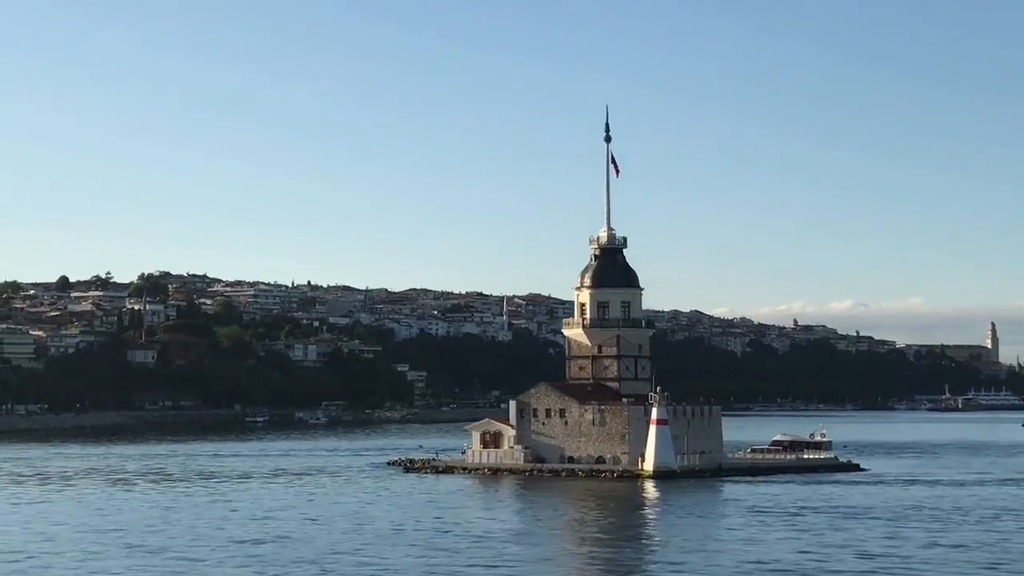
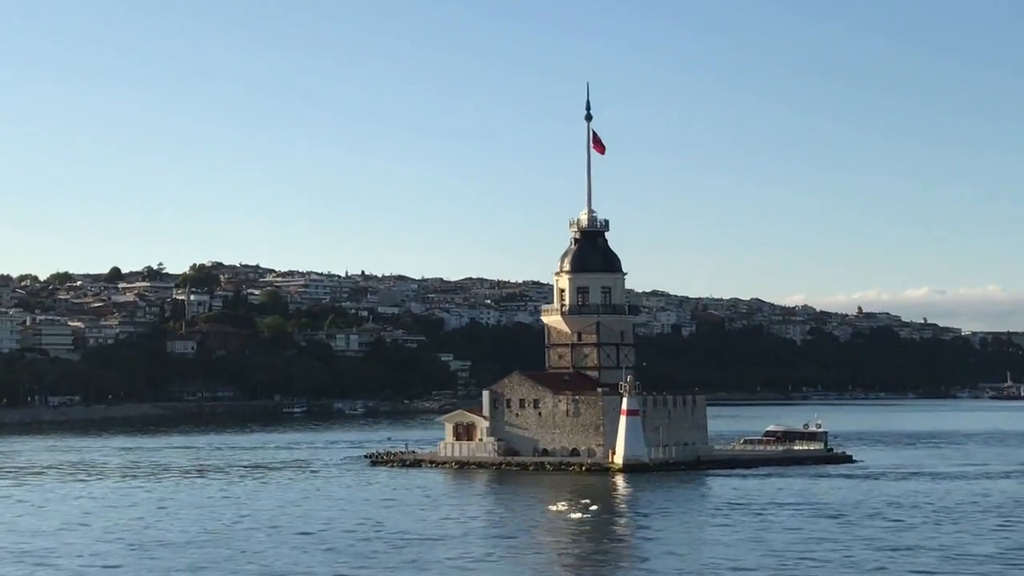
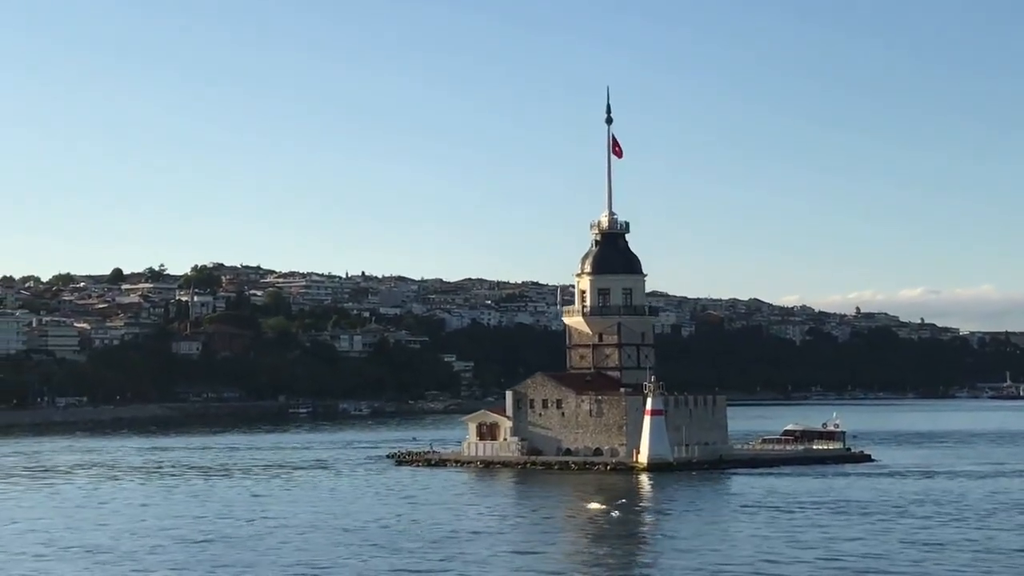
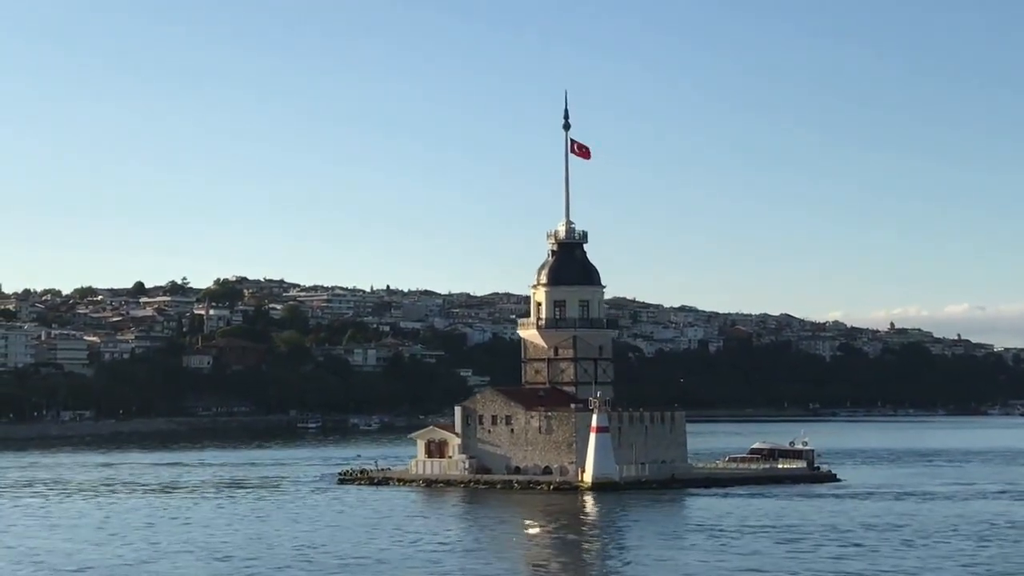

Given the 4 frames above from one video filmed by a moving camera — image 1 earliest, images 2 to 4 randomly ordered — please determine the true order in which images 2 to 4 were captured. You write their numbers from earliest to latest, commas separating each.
3, 2, 4
